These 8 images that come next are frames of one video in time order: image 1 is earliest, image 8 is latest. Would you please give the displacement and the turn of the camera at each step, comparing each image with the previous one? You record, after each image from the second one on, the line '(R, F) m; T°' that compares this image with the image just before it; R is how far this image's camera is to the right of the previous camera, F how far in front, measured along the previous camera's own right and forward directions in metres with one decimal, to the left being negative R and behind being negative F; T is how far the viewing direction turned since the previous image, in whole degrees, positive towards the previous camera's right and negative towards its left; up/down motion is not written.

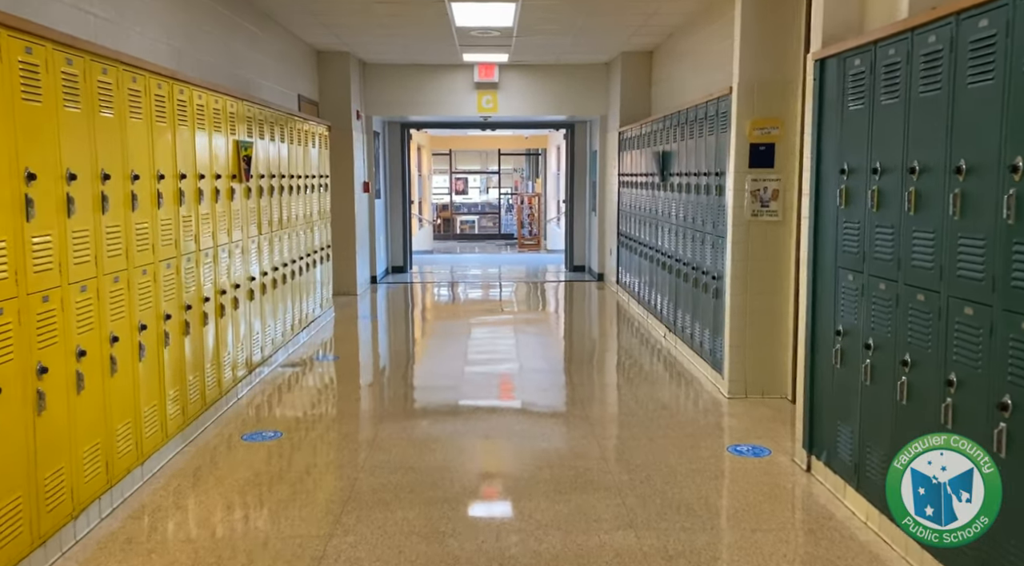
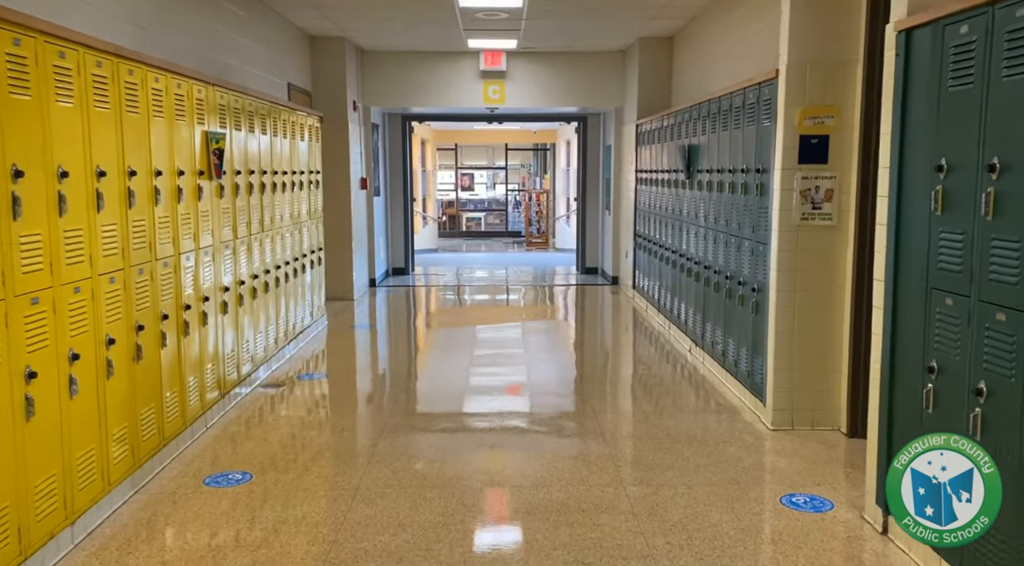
(0.0, +0.7) m; 0°
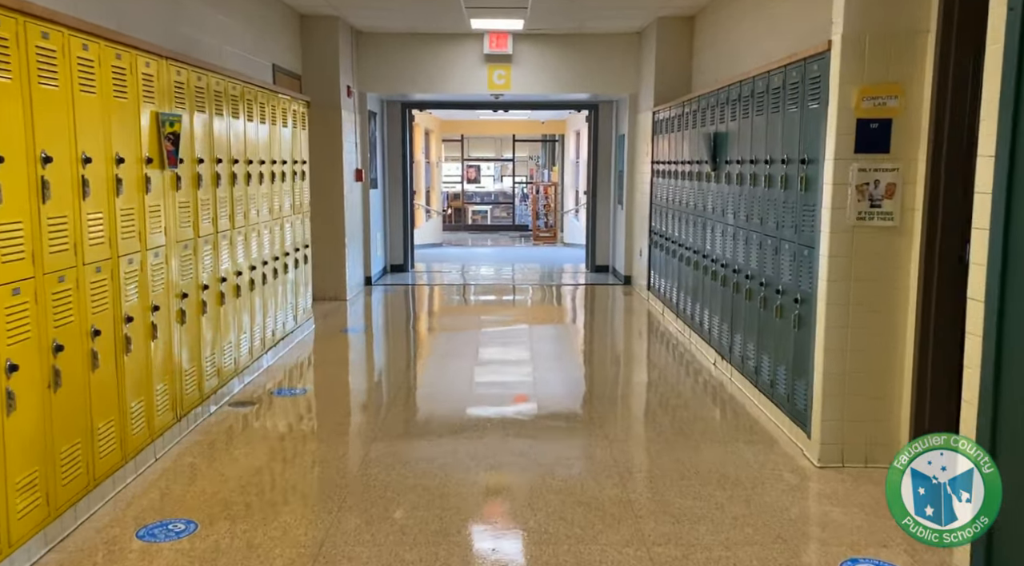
(0.0, +0.7) m; -1°
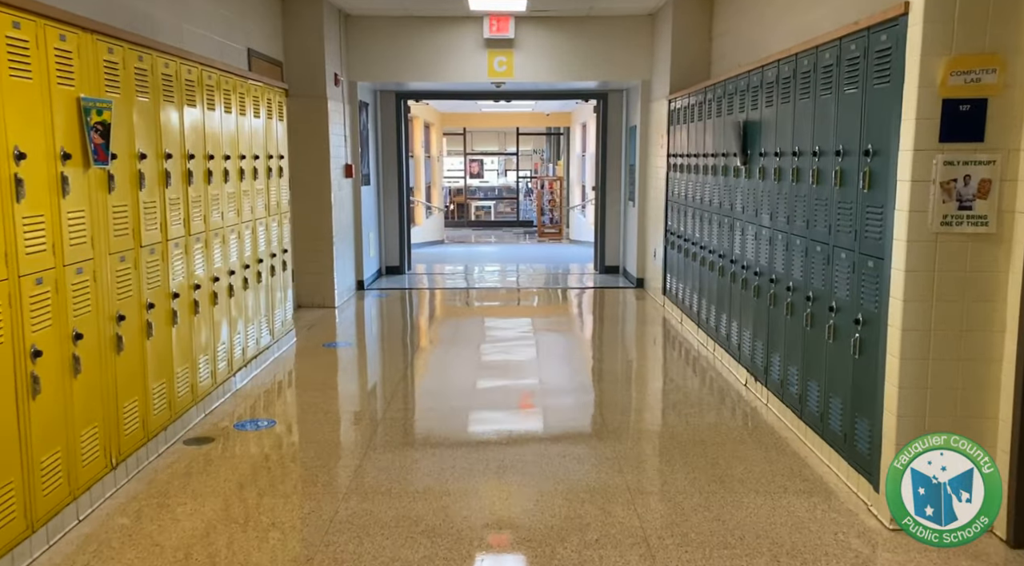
(0.0, +0.8) m; 0°
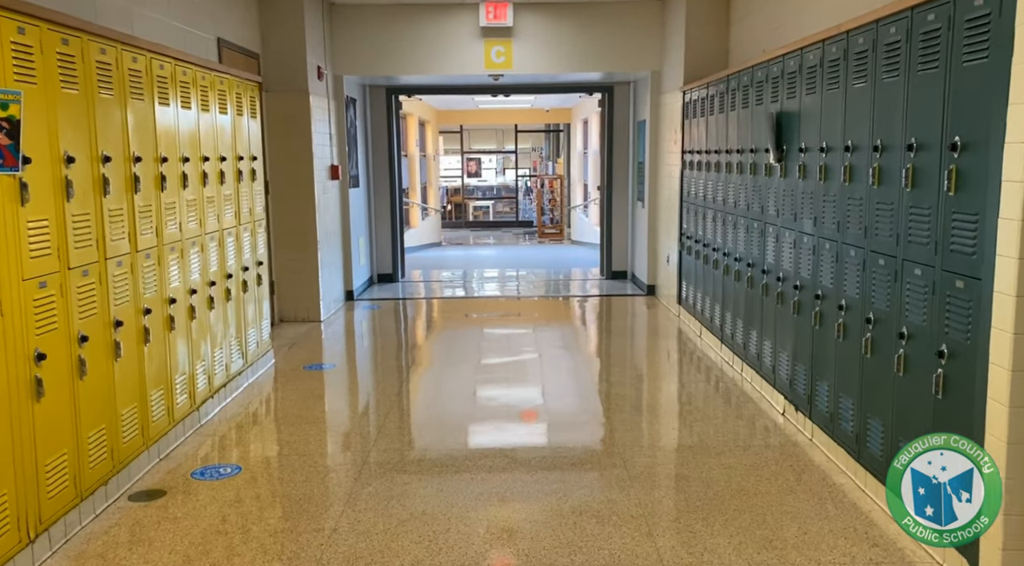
(0.0, +0.7) m; 0°
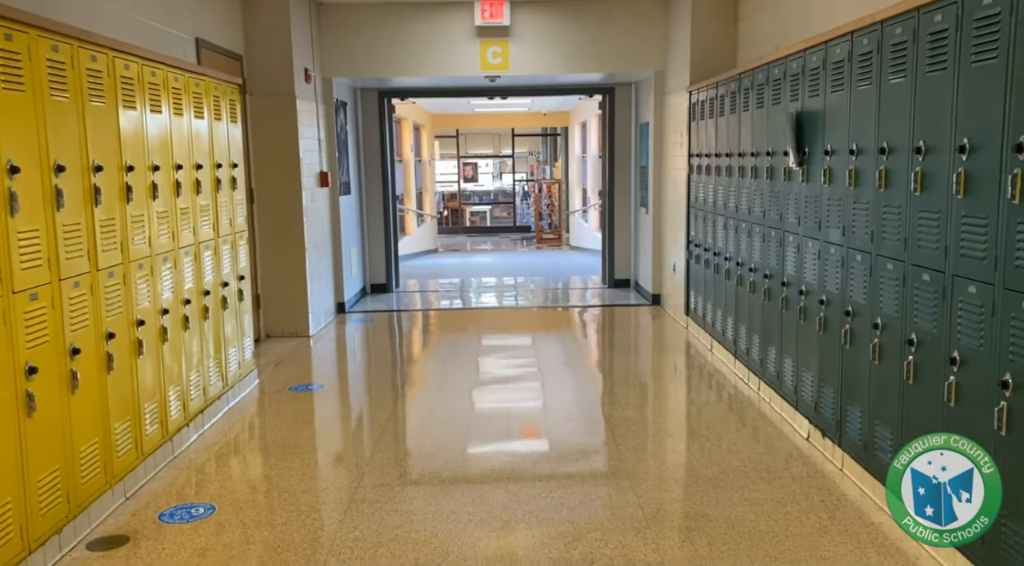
(0.0, +0.4) m; 0°
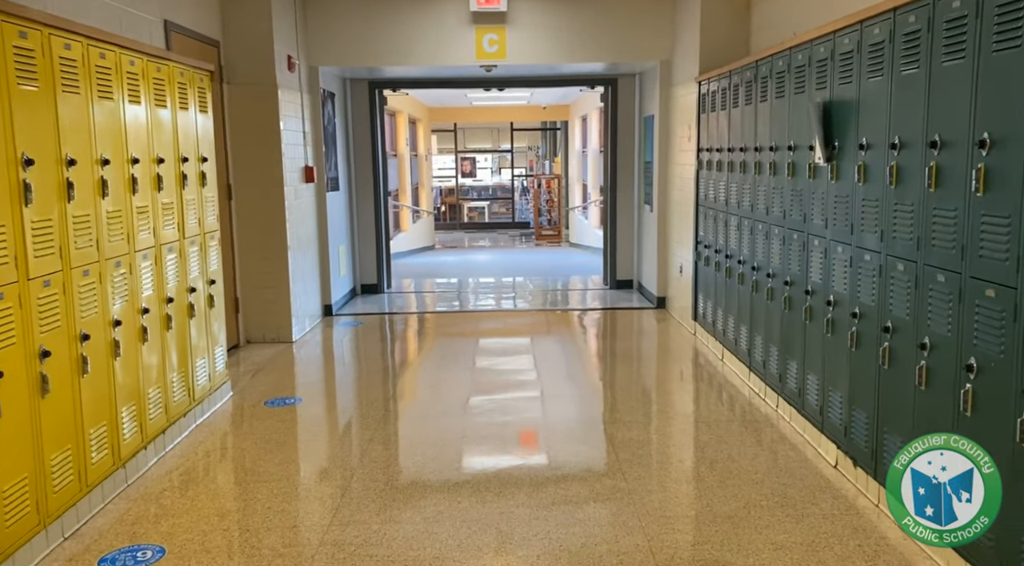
(0.0, +0.5) m; 0°
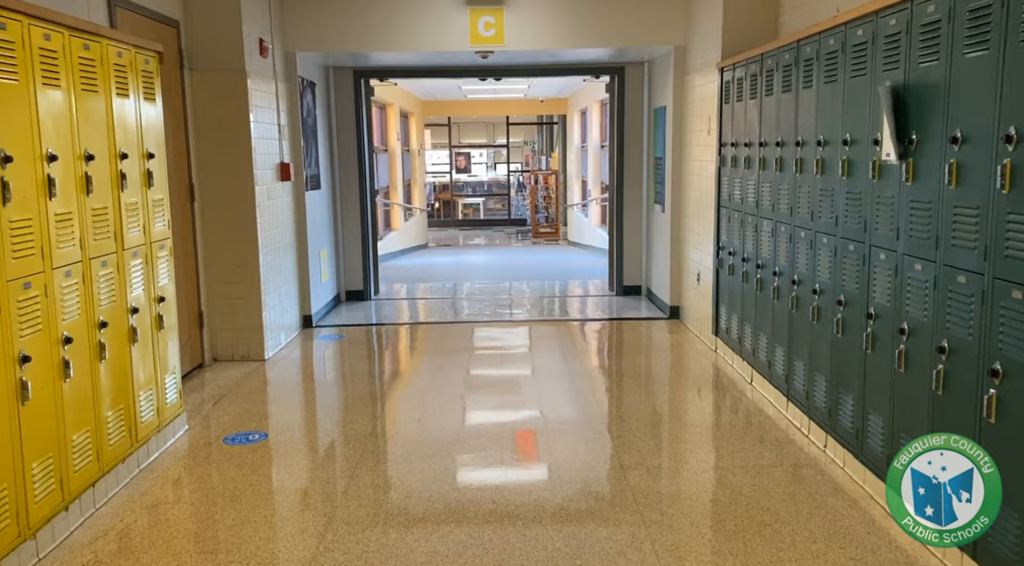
(0.0, +0.1) m; 0°
